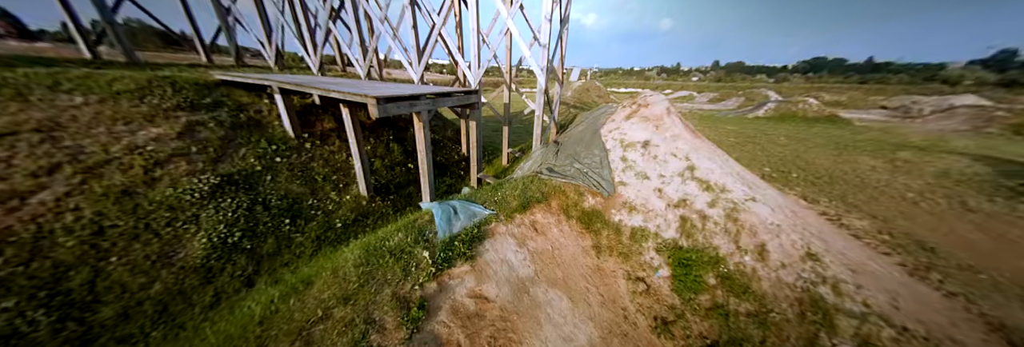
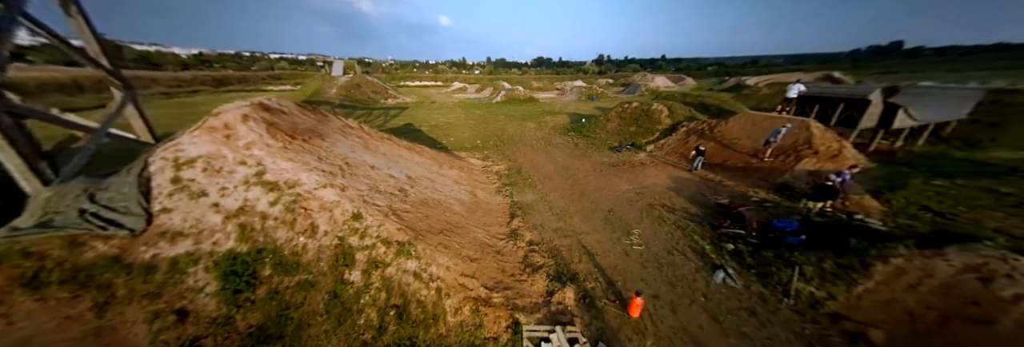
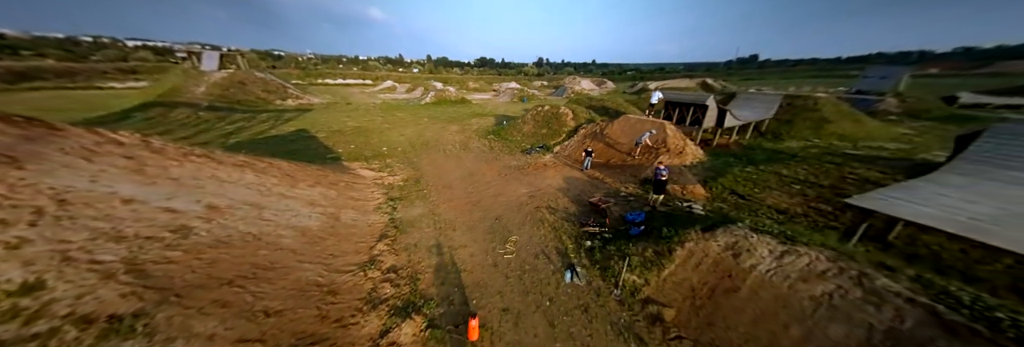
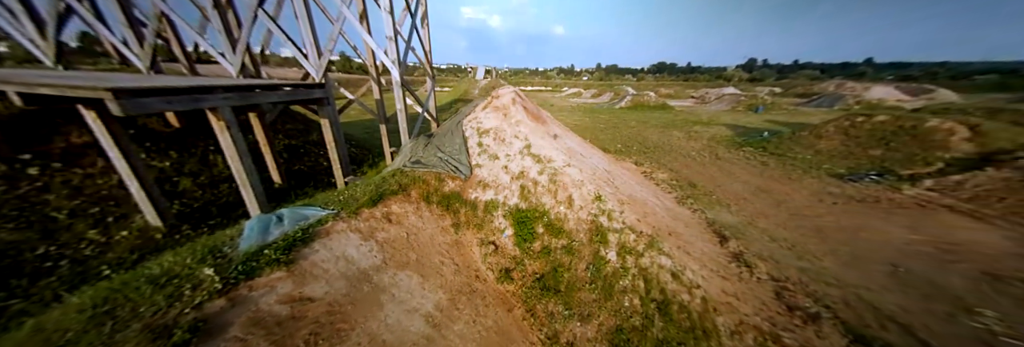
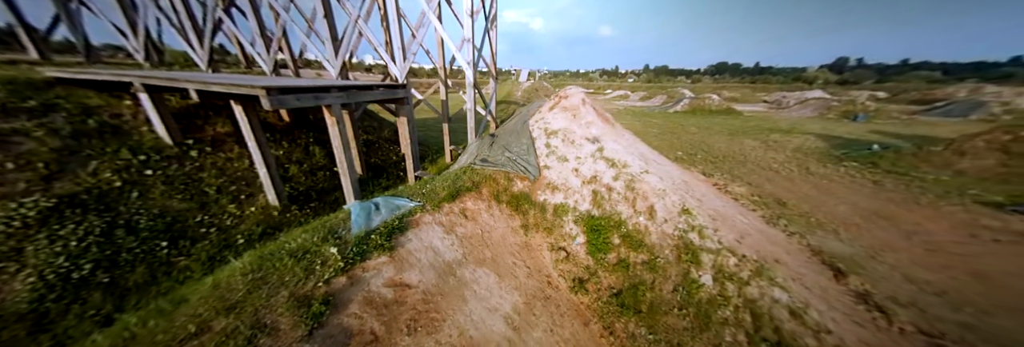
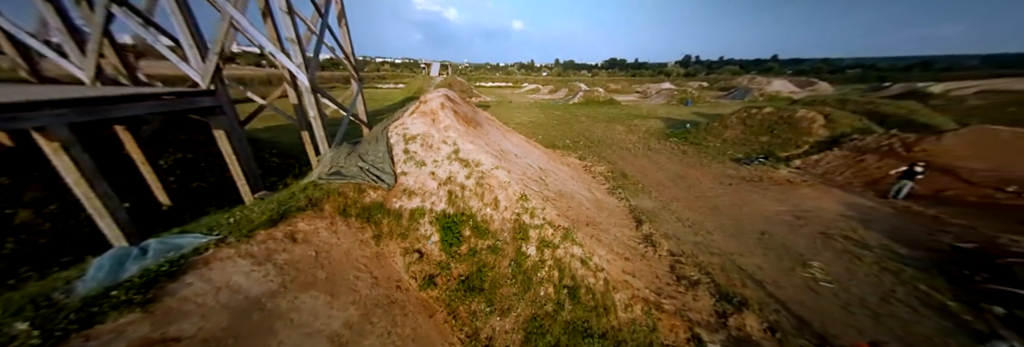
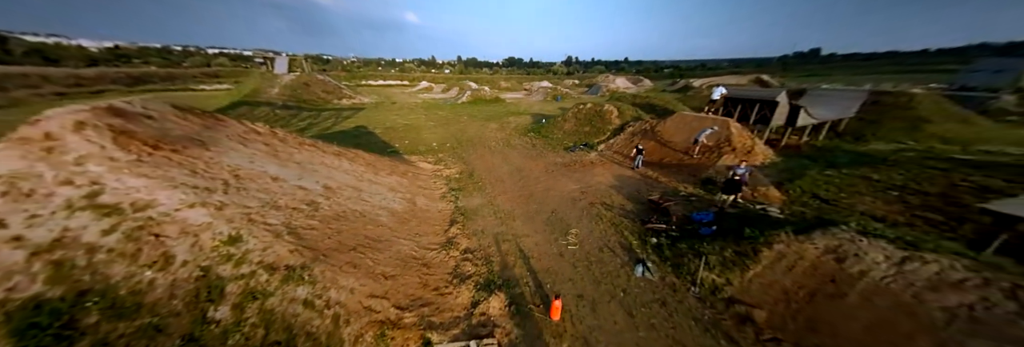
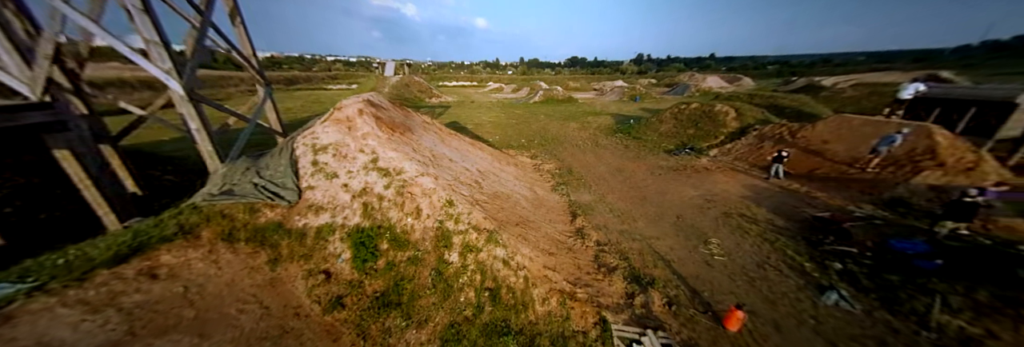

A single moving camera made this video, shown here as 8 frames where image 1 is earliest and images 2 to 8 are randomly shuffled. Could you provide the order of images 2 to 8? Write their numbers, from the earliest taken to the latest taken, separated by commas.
5, 4, 6, 8, 2, 7, 3
